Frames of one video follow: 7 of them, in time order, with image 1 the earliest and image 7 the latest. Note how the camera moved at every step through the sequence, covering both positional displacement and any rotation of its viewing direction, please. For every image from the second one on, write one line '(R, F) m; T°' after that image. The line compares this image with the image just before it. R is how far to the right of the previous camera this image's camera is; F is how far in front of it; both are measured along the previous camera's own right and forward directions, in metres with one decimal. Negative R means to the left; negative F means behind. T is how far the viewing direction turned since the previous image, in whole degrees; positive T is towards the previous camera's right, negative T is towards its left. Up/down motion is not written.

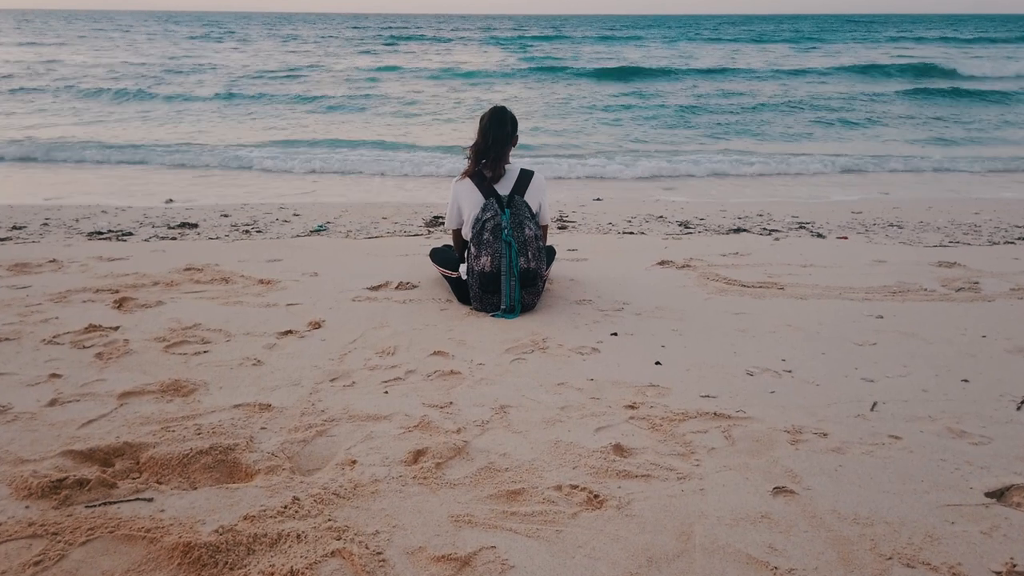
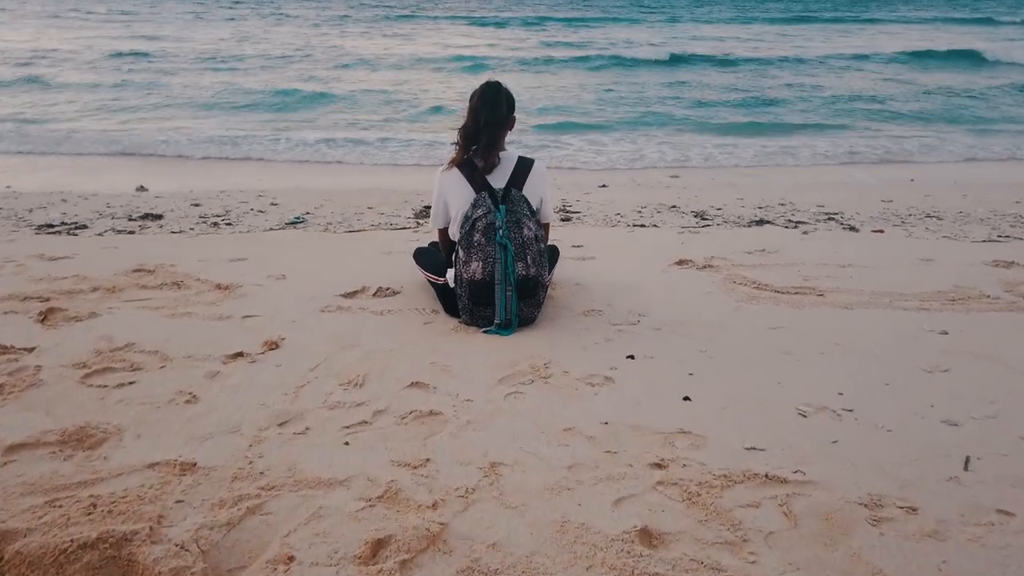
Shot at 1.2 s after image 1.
(0.0, +0.7) m; 0°
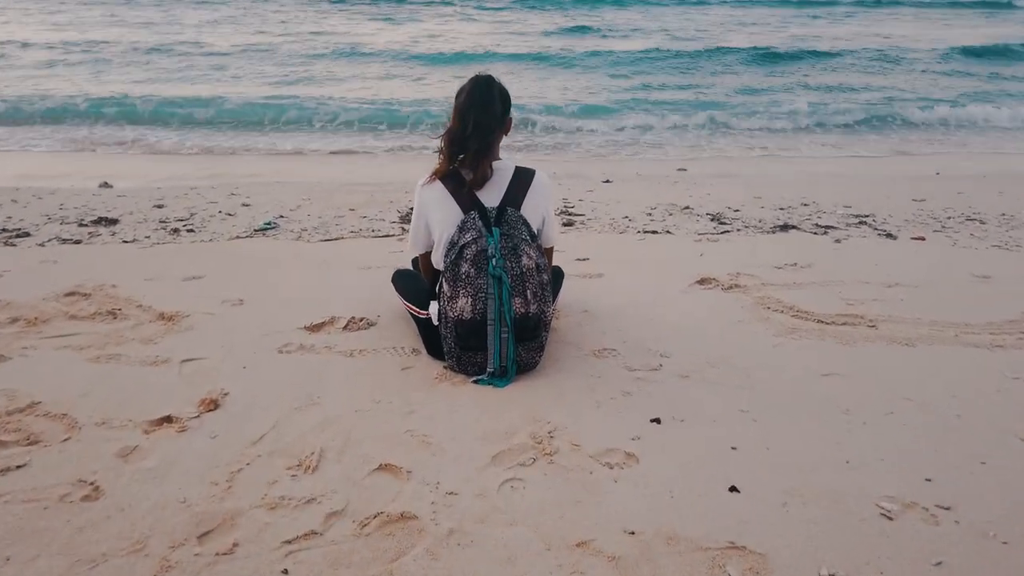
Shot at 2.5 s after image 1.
(0.0, +0.7) m; 0°
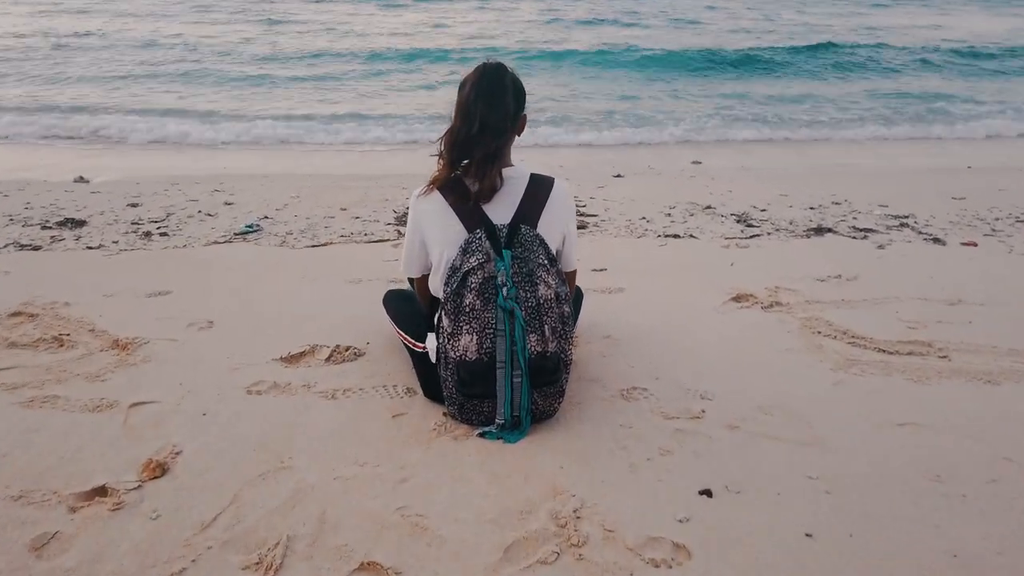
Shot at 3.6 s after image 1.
(0.0, +0.5) m; 0°
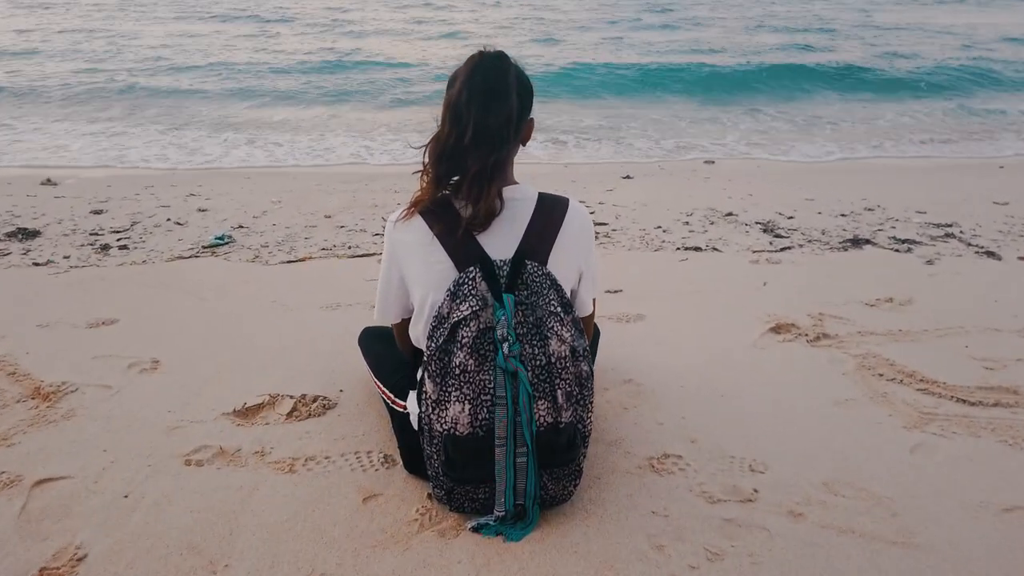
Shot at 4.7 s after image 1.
(0.0, +0.5) m; 0°
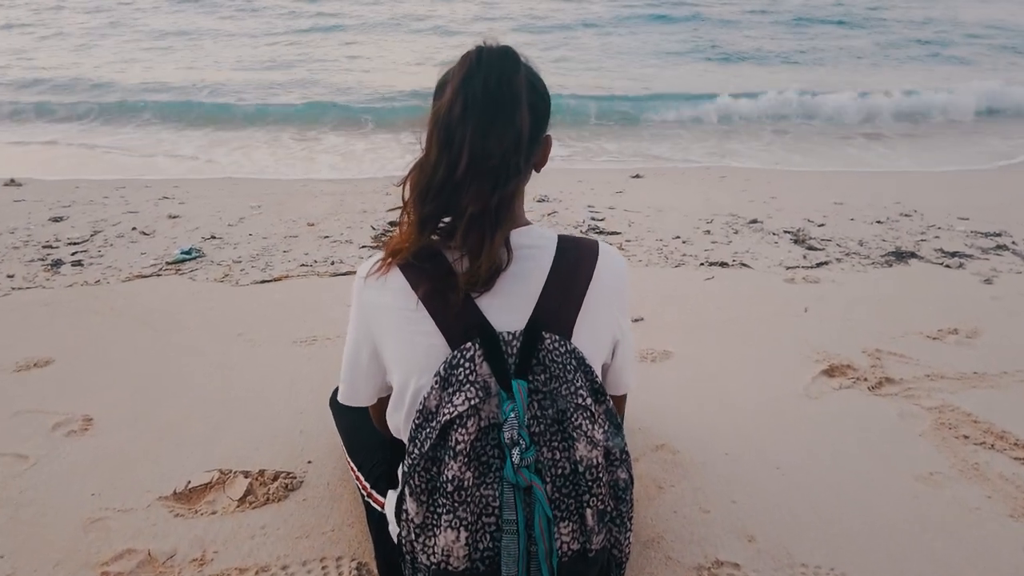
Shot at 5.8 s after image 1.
(0.0, +0.5) m; 0°
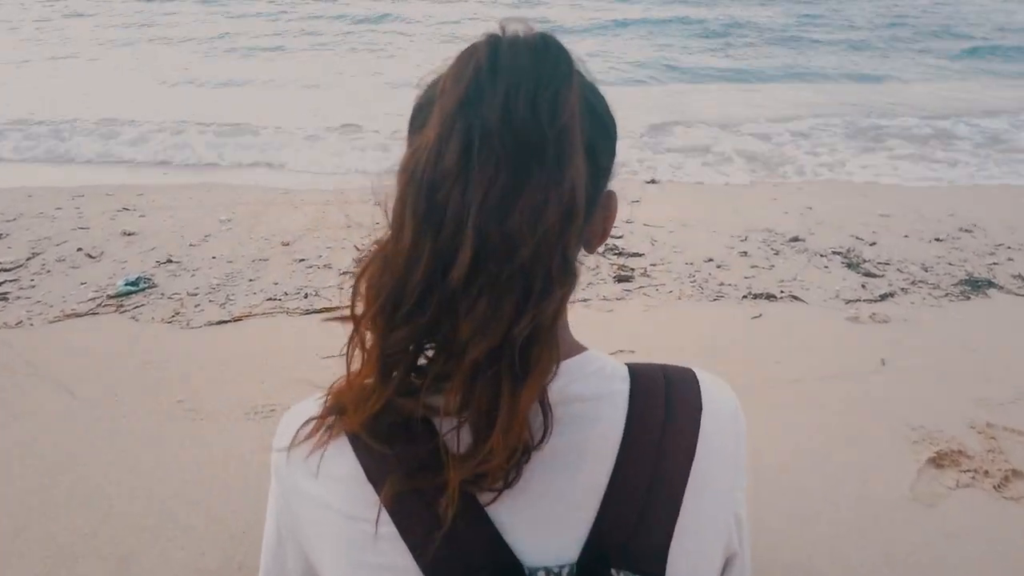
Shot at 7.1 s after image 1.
(0.0, +0.6) m; 0°
